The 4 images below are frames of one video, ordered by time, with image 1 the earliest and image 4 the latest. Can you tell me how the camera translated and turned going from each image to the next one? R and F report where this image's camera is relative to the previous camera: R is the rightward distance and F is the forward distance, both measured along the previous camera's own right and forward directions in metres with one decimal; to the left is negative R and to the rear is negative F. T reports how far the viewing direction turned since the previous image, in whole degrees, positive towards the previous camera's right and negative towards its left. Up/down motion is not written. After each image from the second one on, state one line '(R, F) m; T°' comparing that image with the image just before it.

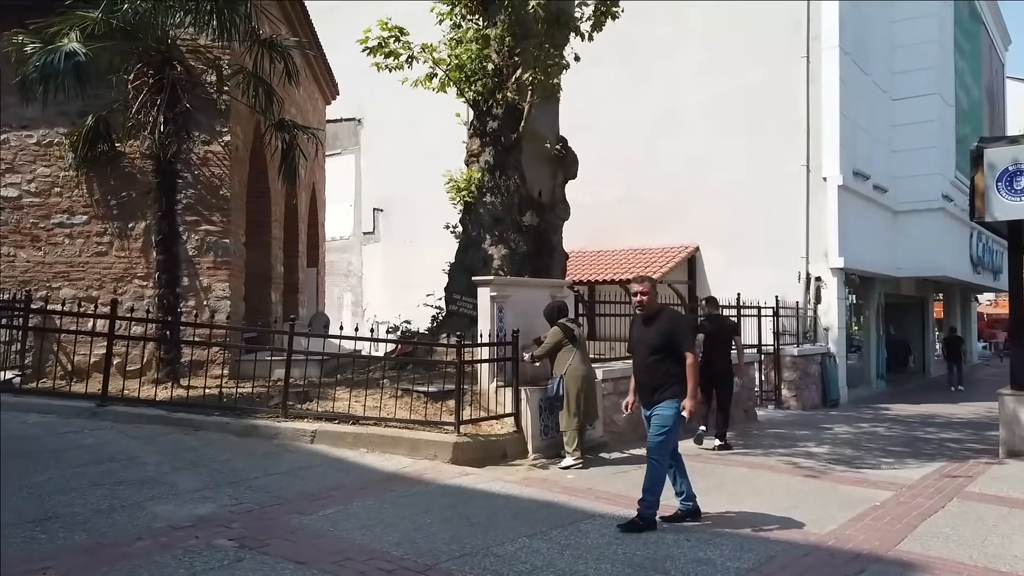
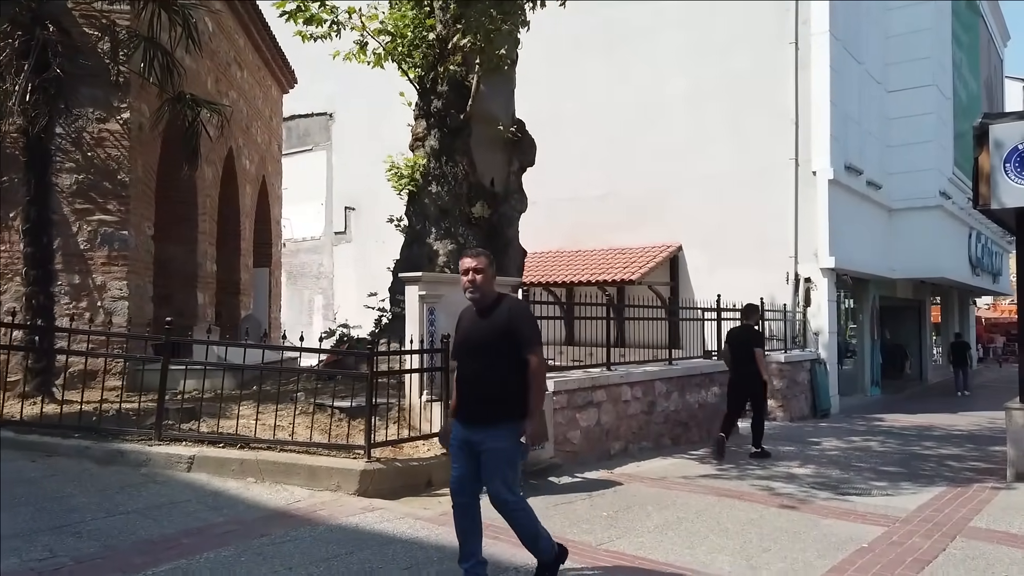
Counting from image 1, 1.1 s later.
(+0.6, +1.1) m; 0°
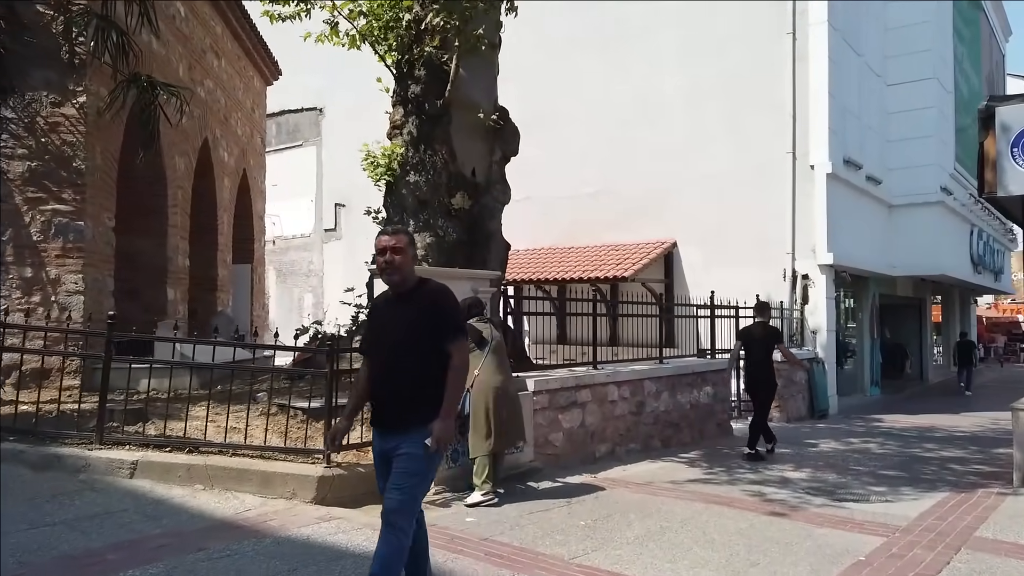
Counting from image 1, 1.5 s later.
(+0.2, +0.4) m; 0°
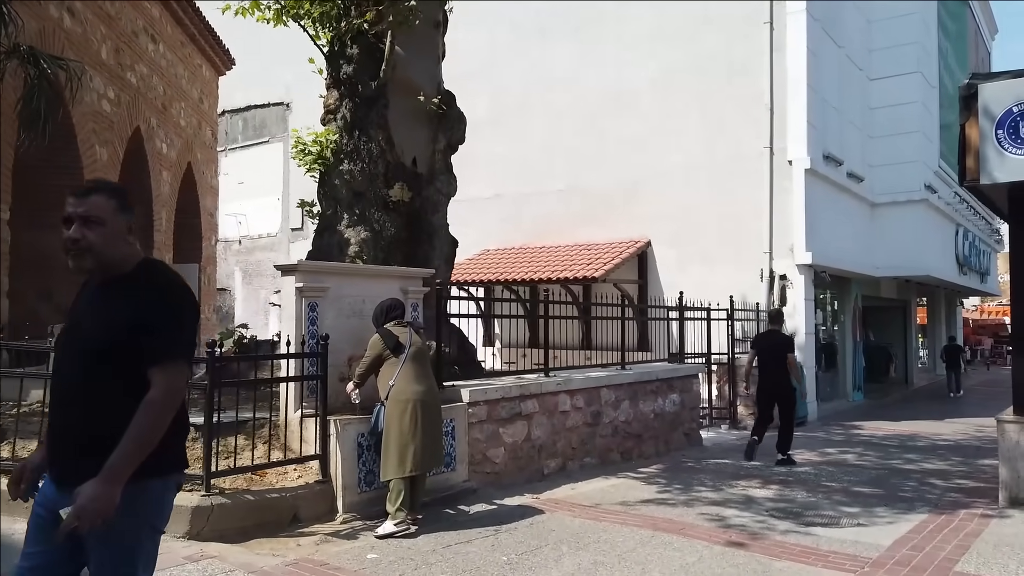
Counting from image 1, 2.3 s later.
(+0.5, +0.8) m; +1°
